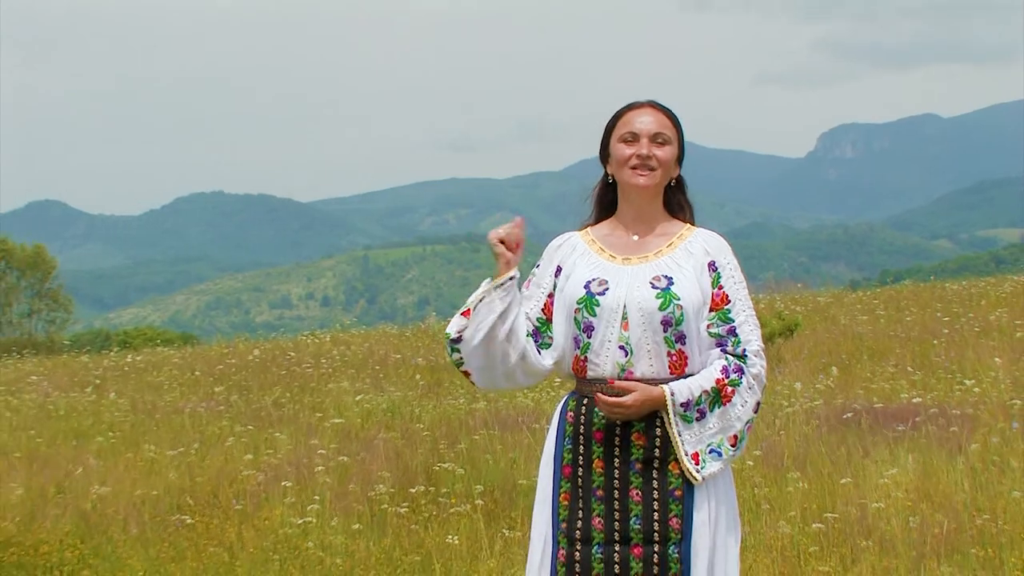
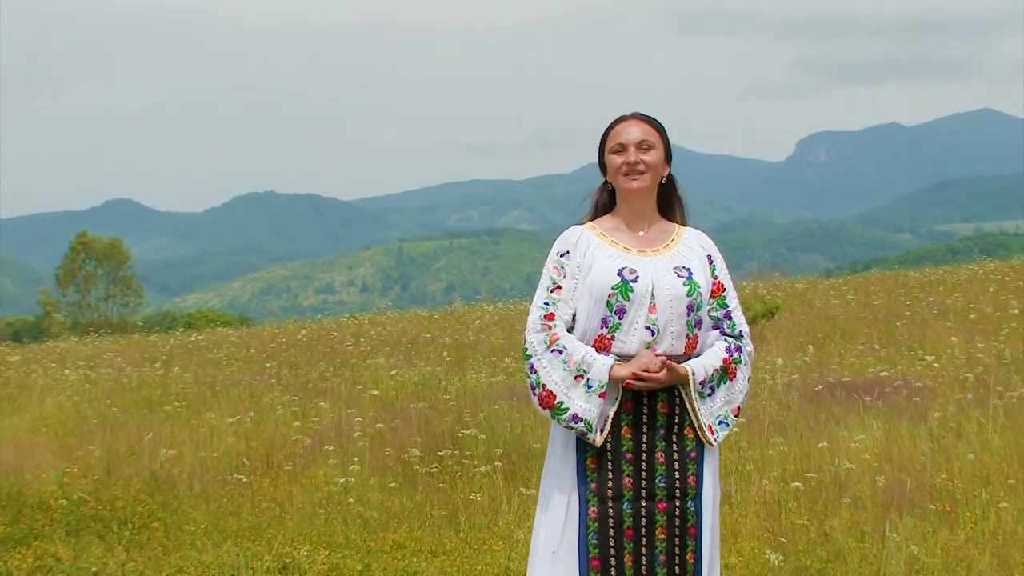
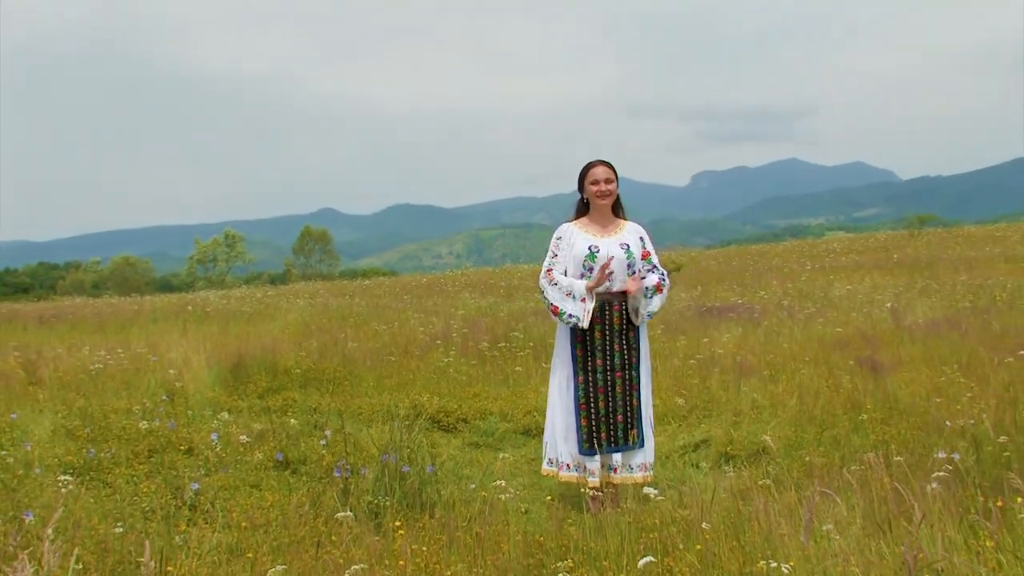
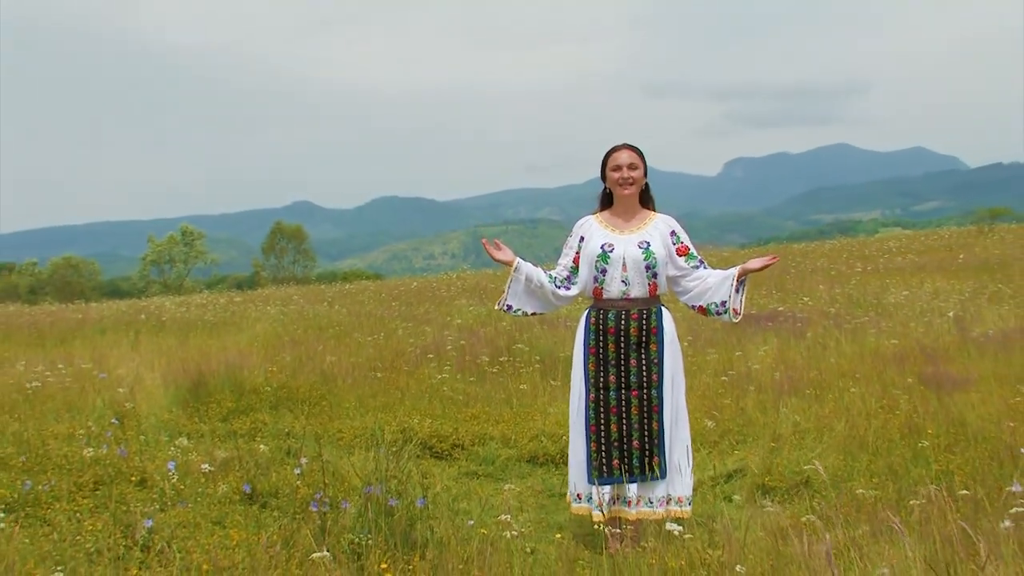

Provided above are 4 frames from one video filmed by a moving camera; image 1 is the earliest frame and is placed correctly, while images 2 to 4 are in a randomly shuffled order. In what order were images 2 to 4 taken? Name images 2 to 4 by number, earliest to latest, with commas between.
2, 4, 3
